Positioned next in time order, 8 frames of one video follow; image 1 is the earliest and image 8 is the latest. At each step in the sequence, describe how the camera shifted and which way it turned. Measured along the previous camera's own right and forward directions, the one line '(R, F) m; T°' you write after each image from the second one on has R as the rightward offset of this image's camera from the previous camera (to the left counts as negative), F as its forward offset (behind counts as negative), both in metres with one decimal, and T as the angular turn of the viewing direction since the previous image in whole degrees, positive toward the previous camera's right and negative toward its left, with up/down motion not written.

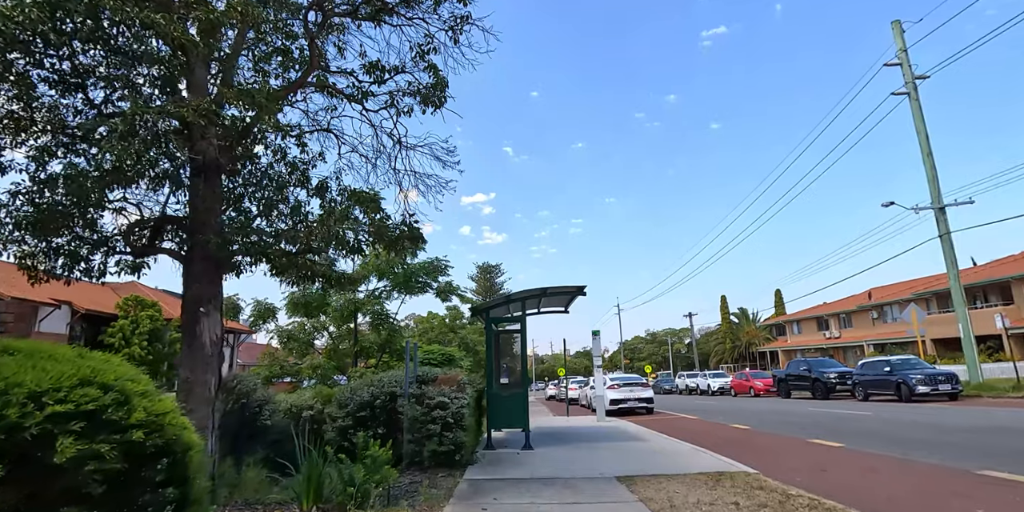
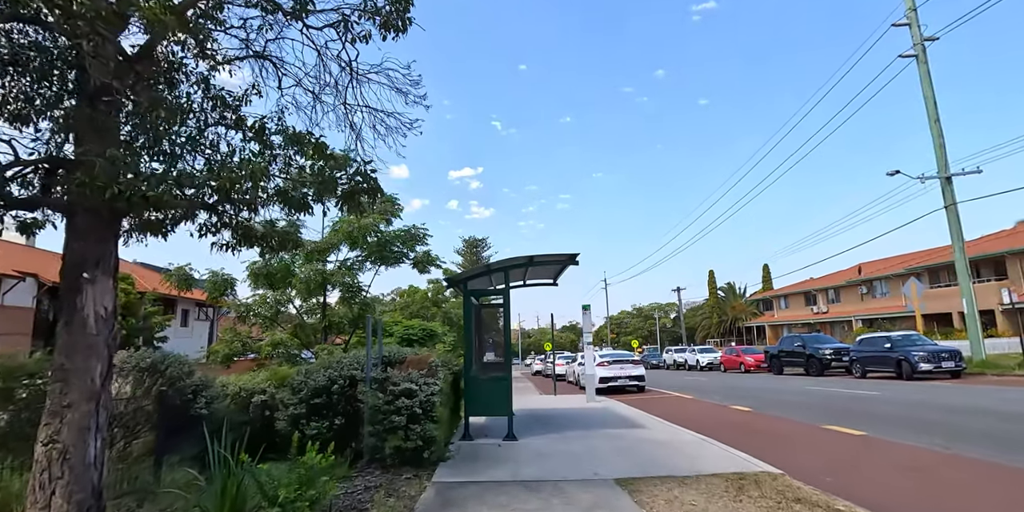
(+0.1, +1.3) m; +1°
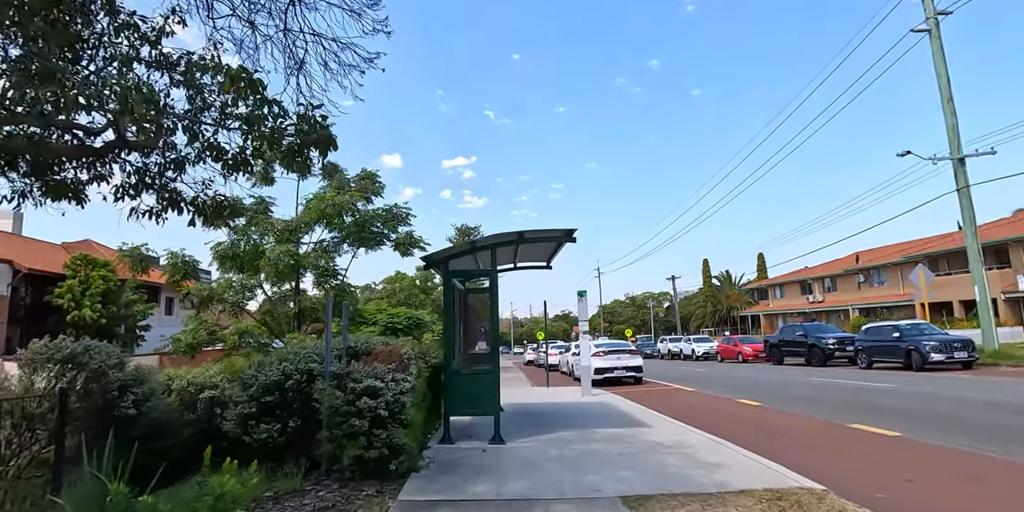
(+0.1, +1.1) m; +1°
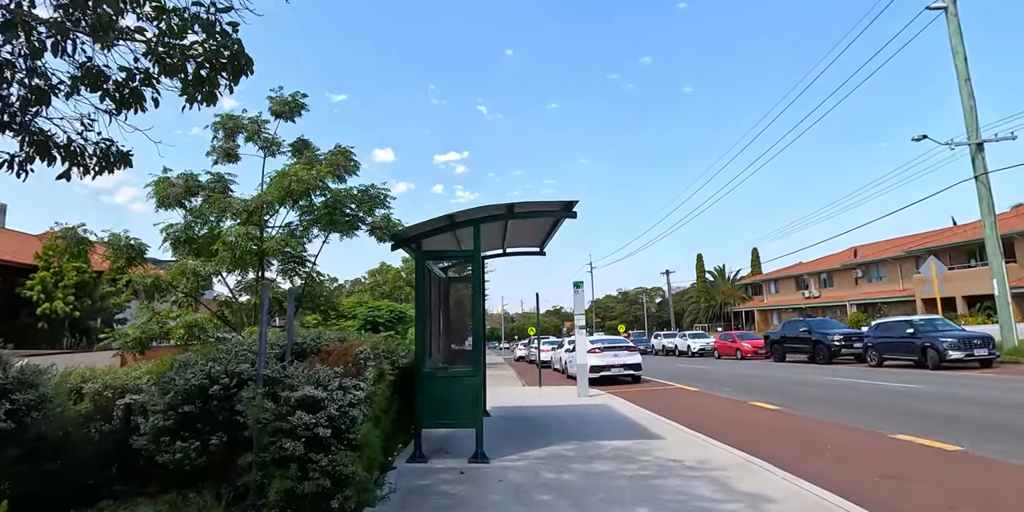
(+0.1, +1.3) m; +1°
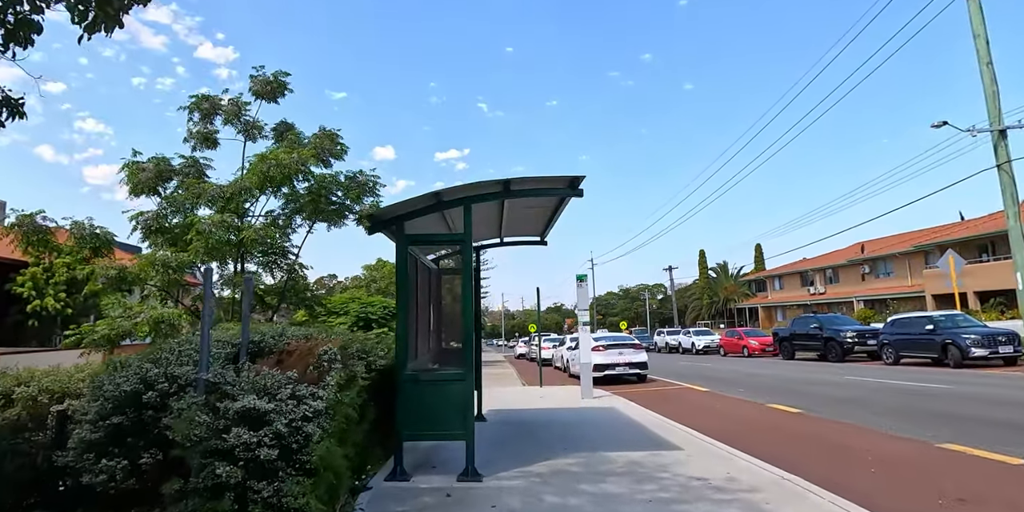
(0.0, +0.8) m; 0°
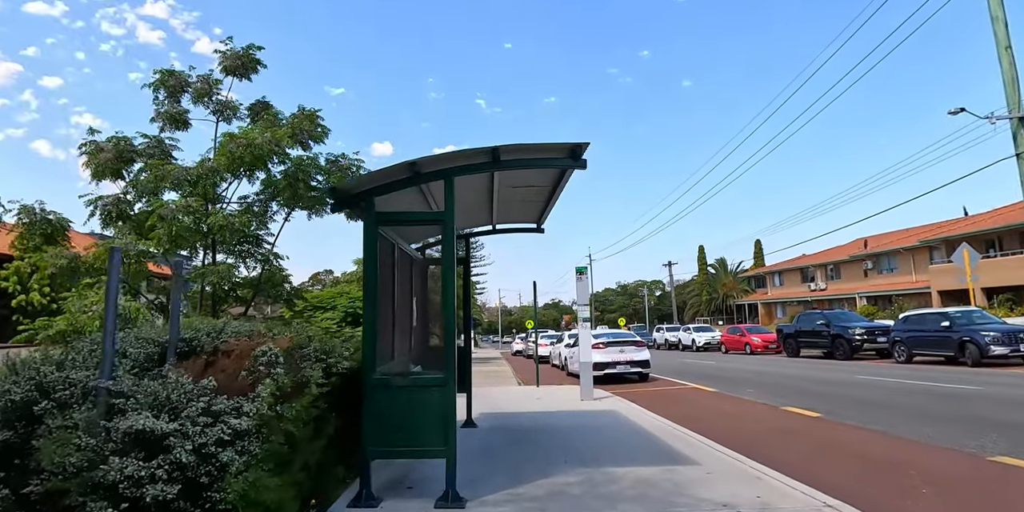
(+0.1, +0.8) m; 0°
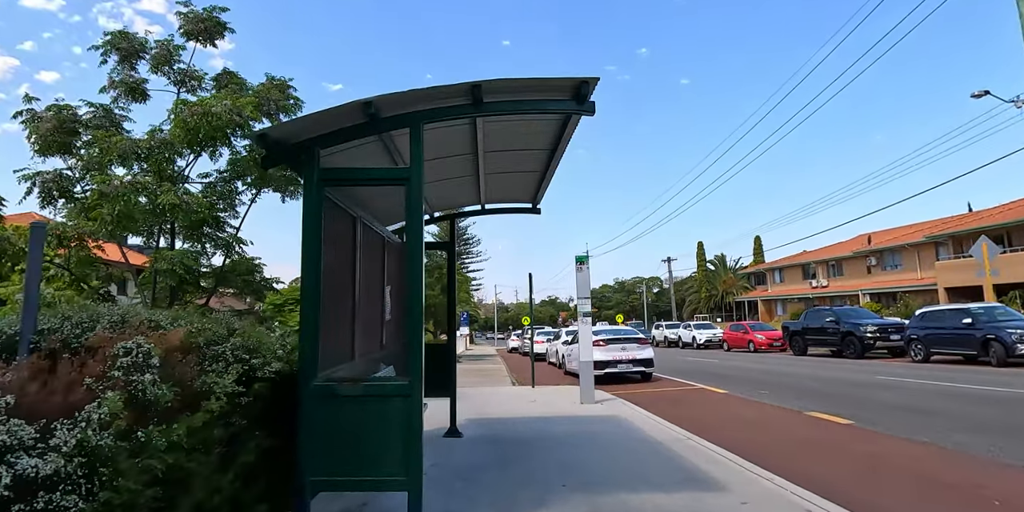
(+0.1, +1.0) m; 0°
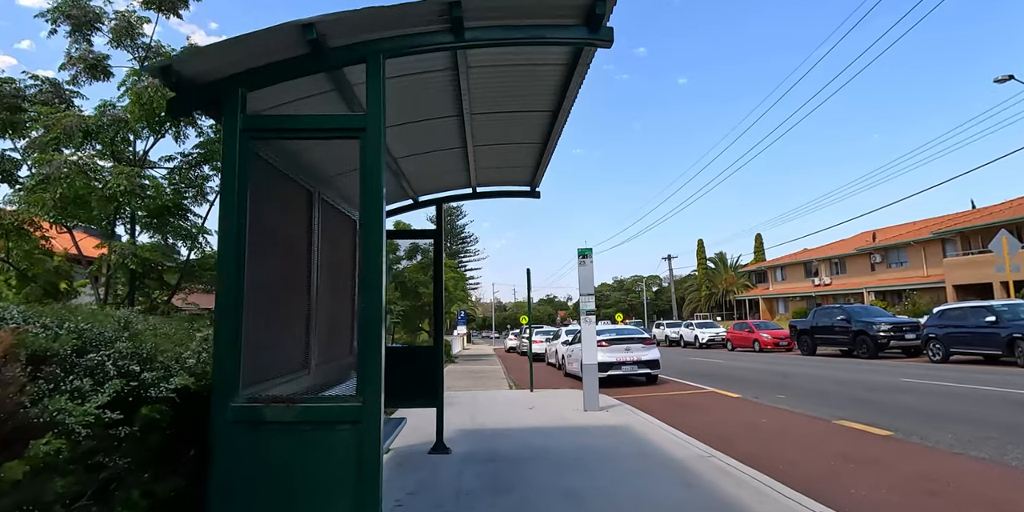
(0.0, +0.8) m; 0°
